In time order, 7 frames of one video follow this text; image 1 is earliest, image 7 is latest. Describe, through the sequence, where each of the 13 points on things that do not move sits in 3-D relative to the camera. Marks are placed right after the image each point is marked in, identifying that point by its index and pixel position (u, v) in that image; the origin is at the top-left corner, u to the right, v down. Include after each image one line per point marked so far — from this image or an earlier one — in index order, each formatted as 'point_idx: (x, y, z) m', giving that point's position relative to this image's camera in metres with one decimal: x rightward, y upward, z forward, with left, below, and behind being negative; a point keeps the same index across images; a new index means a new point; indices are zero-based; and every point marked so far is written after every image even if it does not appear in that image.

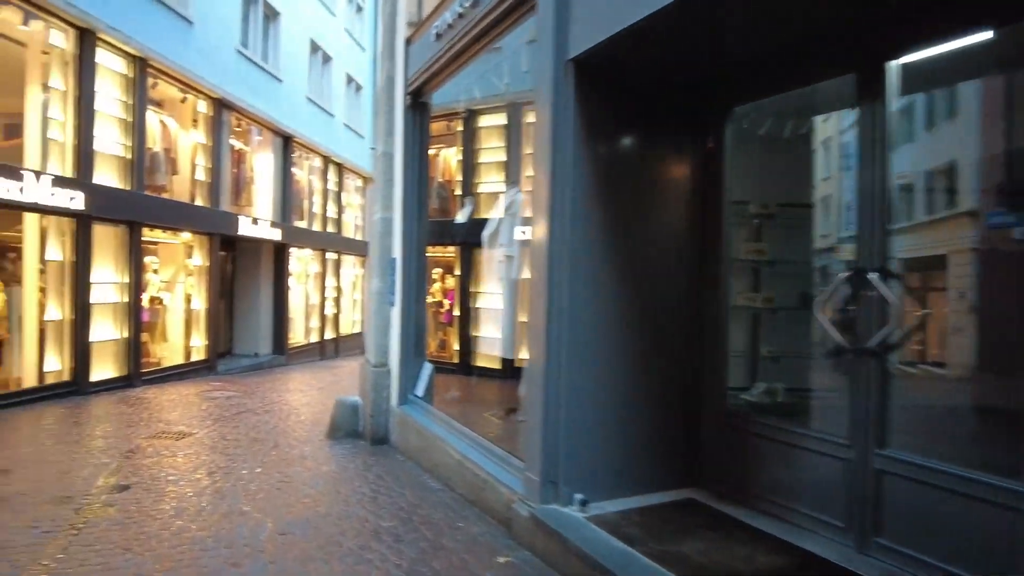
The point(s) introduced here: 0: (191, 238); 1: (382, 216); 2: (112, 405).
0: (-7.3, +1.1, +14.9) m
1: (-1.5, +0.9, +7.6) m
2: (-6.4, -1.9, +10.6) m
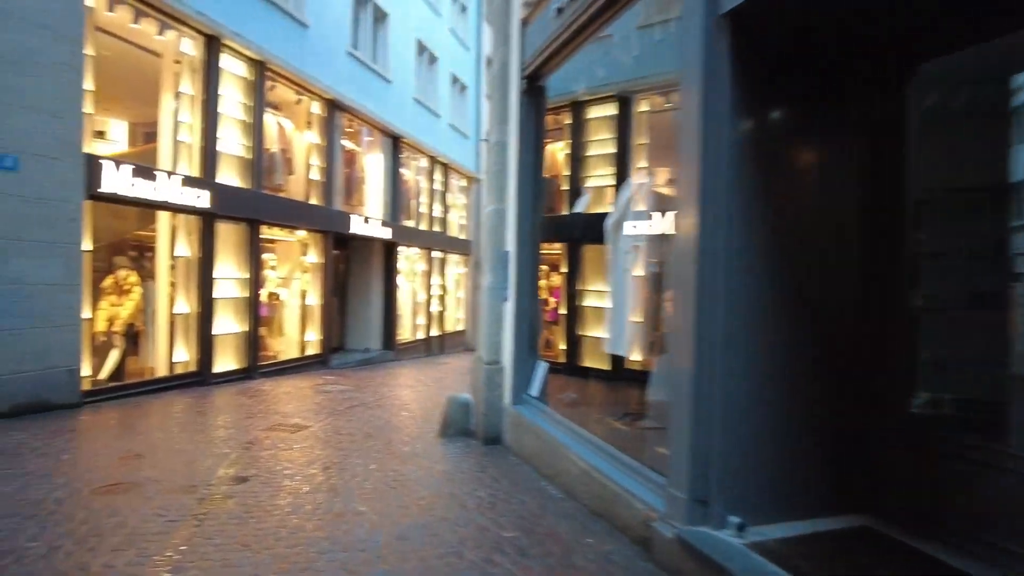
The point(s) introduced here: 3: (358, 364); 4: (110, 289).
0: (-4.8, +1.2, +15.3) m
1: (-0.2, +0.9, +7.3) m
2: (-4.6, -1.8, +10.9) m
3: (-4.0, -2.0, +16.9) m
4: (-6.4, 0.0, +10.4) m
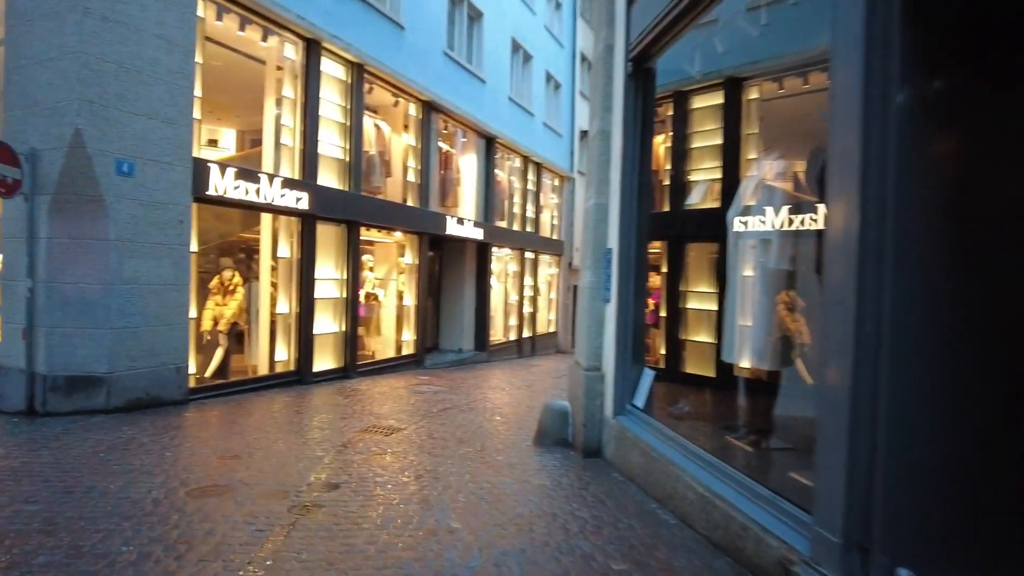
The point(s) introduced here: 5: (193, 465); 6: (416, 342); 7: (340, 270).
0: (-2.6, +1.2, +15.4) m
1: (+0.9, +0.9, +6.8) m
2: (-3.0, -1.8, +11.0) m
3: (-1.6, -2.0, +16.9) m
4: (-4.8, 0.0, +10.7) m
5: (-3.0, -1.7, +6.1) m
6: (-2.3, -1.3, +15.8) m
7: (-3.5, +0.4, +13.1) m
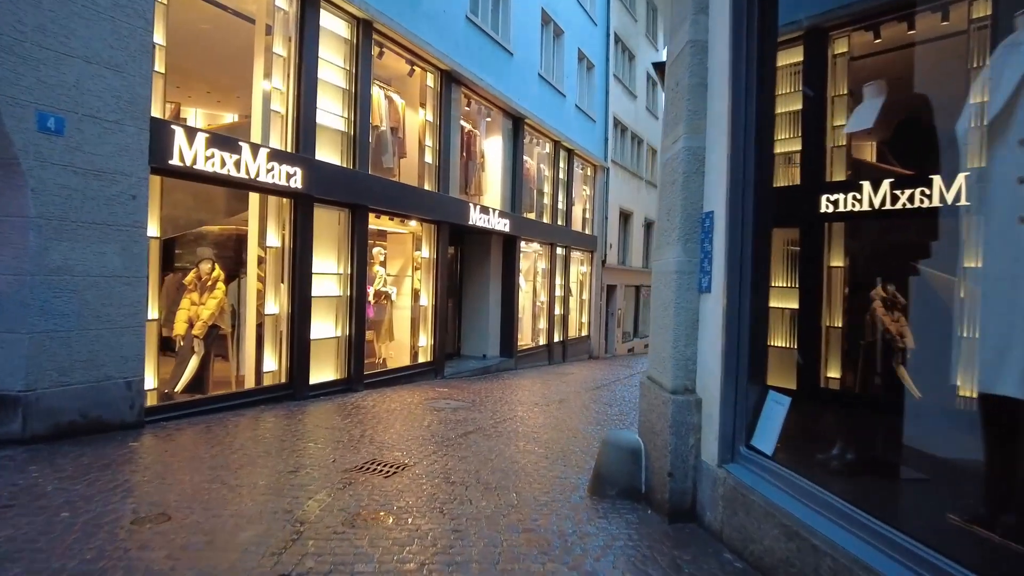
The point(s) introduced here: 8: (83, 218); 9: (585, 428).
0: (-1.9, +1.2, +13.4) m
1: (+1.2, +1.0, +4.7) m
2: (-2.5, -1.7, +9.0) m
3: (-0.8, -1.9, +14.8) m
4: (-4.3, 0.0, +8.8) m
5: (-2.7, -1.6, +4.1) m
6: (-1.7, -1.3, +13.7) m
7: (-2.9, +0.4, +11.1) m
8: (-4.4, +0.7, +6.7) m
9: (+1.0, -1.9, +8.6) m
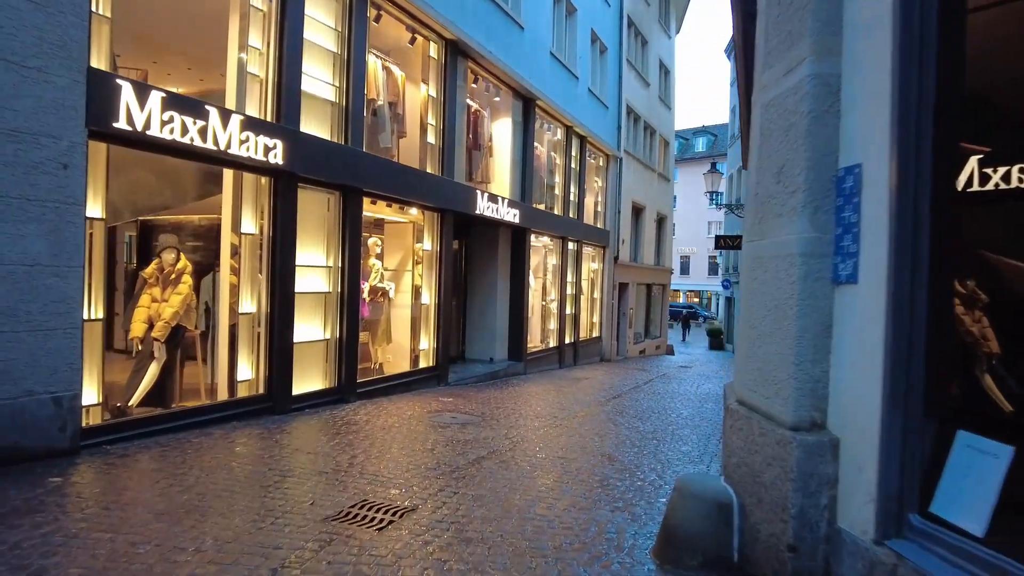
0: (-1.7, +1.3, +11.9) m
1: (+1.5, +1.1, +3.2) m
2: (-2.3, -1.7, +7.6) m
3: (-0.6, -1.9, +13.4) m
4: (-4.1, +0.1, +7.3) m
5: (-2.4, -1.5, +2.7) m
6: (-1.4, -1.2, +12.3) m
7: (-2.6, +0.5, +9.6) m
8: (-4.2, +0.8, +5.2) m
9: (+1.2, -1.8, +7.1) m
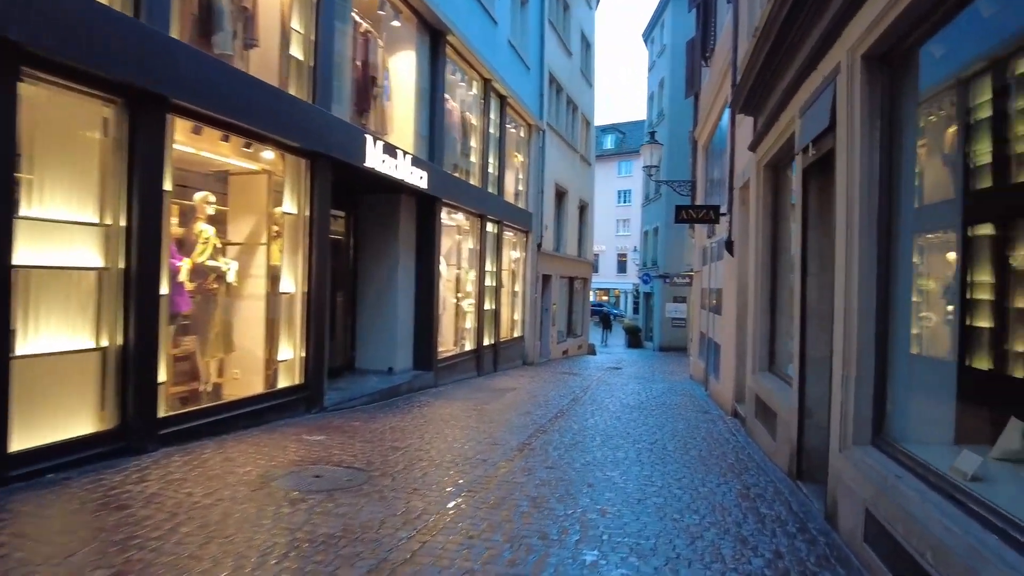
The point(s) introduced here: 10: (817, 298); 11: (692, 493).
0: (-2.9, +1.5, +8.2) m
1: (+1.5, +1.4, +0.1) m
2: (-2.9, -1.4, +3.8) m
3: (-2.0, -1.6, +9.8) m
4: (-4.6, +0.3, +3.3) m
5: (-2.3, -1.3, -1.1) m
6: (-2.7, -1.0, +8.6) m
7: (-3.5, +0.7, +5.8) m
8: (-4.4, +1.0, +1.2) m
9: (+0.6, -1.5, +3.9) m
10: (+2.6, -0.1, +5.5) m
11: (+1.5, -1.7, +5.3) m
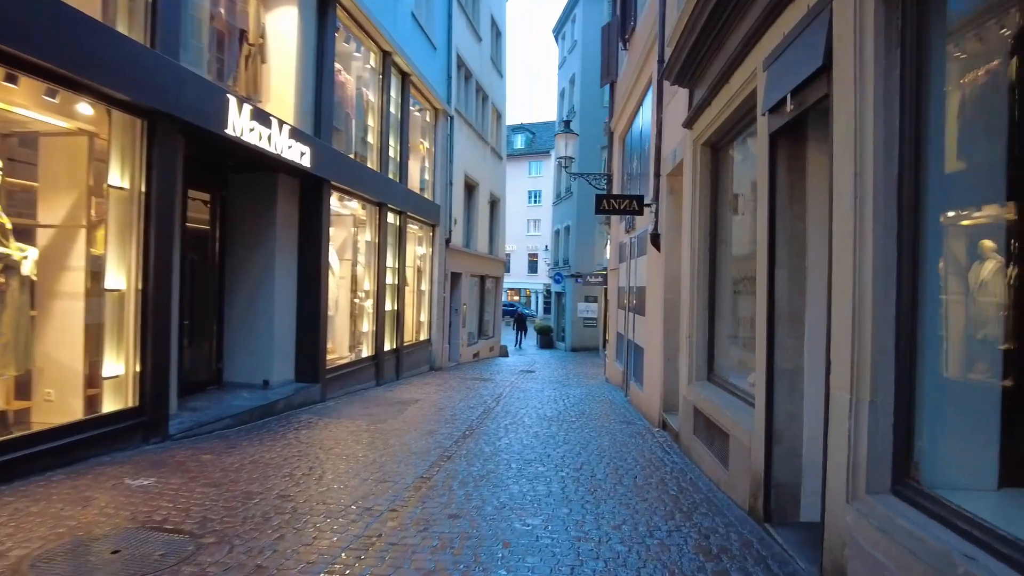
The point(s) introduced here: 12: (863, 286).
0: (-3.9, +1.6, +6.3) m
1: (+1.5, +1.4, -1.1) m
2: (-3.3, -1.4, +2.0) m
3: (-3.3, -1.6, +8.0) m
4: (-5.0, +0.4, +1.3) m
5: (-2.1, -1.2, -2.8) m
6: (-3.8, -0.9, +6.7) m
7: (-4.2, +0.7, +3.9) m
8: (-4.5, +1.1, -0.8) m
9: (+0.2, -1.5, +2.5) m
10: (+1.9, 0.0, +4.4) m
11: (+0.8, -1.6, +4.0) m
12: (+1.7, 0.0, +3.2) m
